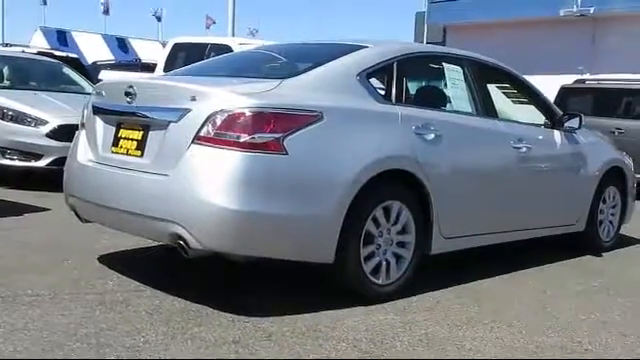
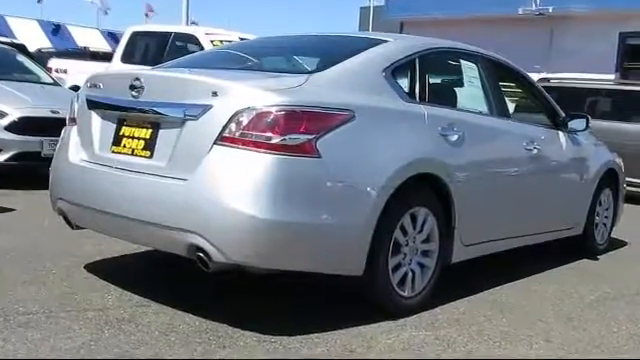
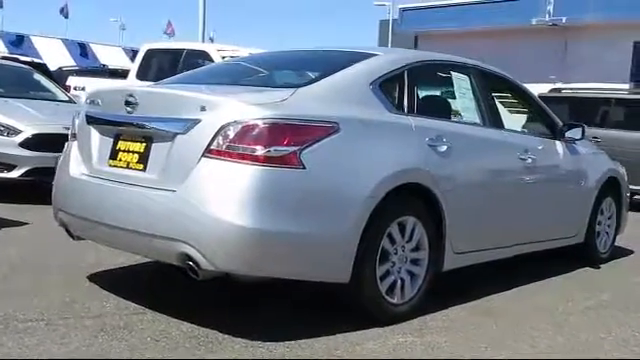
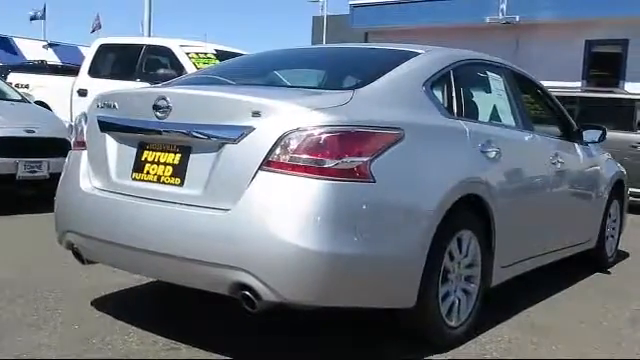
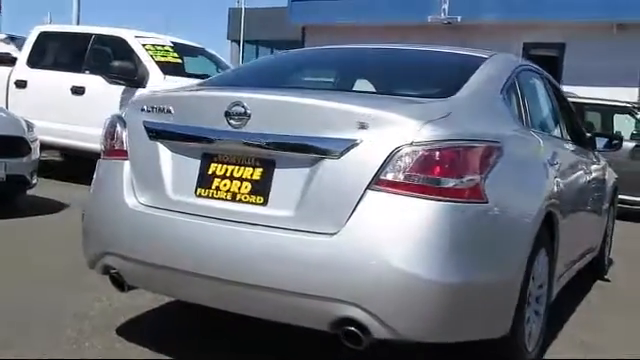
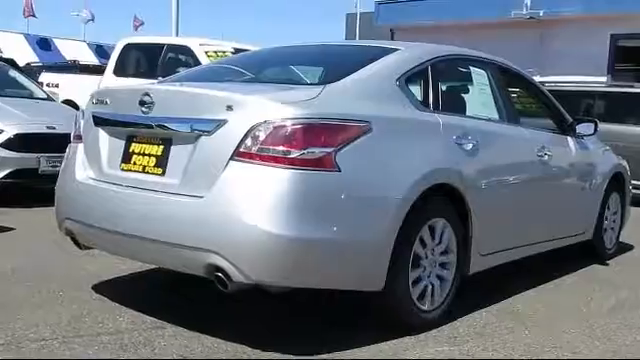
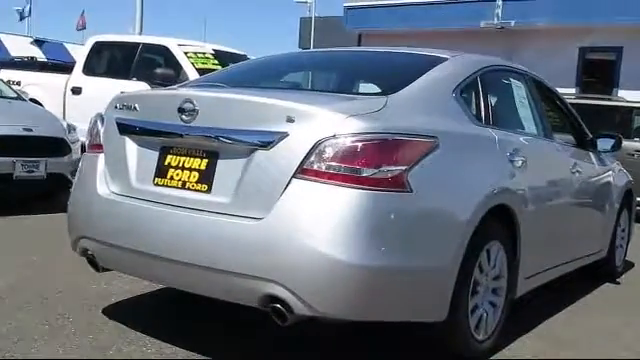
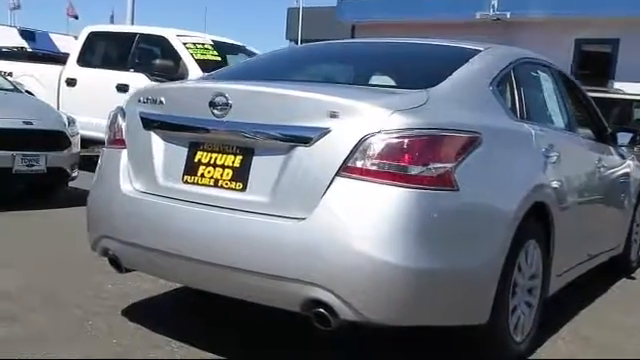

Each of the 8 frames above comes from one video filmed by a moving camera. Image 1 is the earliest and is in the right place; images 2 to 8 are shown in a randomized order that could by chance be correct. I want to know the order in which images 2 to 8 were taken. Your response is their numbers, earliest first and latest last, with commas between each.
3, 2, 6, 4, 7, 8, 5
